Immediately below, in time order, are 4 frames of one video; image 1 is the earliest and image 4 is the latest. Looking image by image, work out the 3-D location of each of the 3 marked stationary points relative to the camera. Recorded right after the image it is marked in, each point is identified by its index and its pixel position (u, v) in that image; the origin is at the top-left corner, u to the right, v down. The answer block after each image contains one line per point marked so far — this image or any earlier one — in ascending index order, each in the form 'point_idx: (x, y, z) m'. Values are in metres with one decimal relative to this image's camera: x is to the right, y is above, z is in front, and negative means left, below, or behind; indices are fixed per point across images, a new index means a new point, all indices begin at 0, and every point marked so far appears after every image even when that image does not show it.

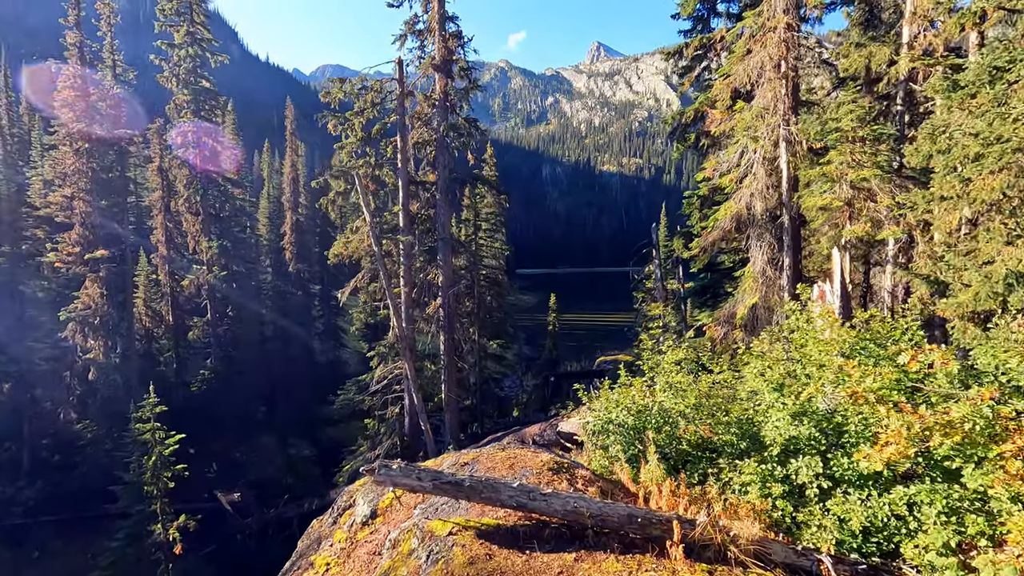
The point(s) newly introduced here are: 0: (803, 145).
0: (+6.1, +3.1, +11.3) m
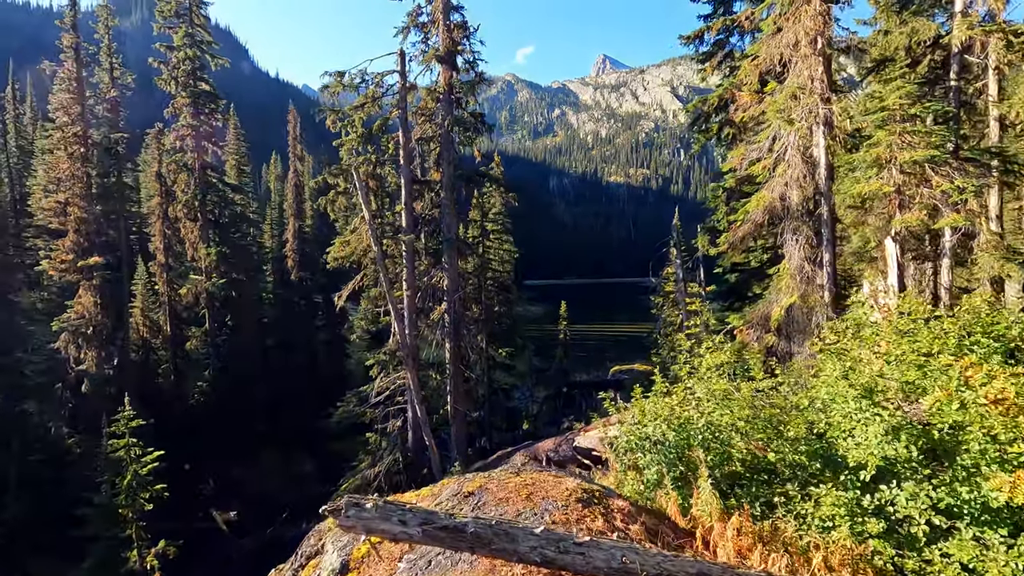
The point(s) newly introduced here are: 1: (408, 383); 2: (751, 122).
0: (+6.3, +3.1, +10.2) m
1: (-2.8, -2.6, +14.4) m
2: (+5.6, +3.9, +12.4) m
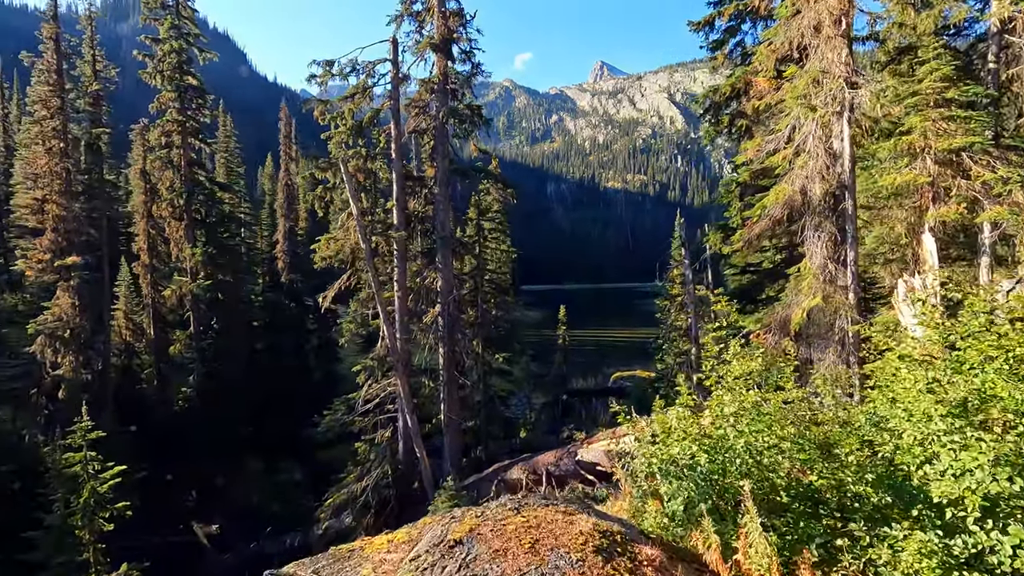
0: (+6.3, +3.1, +9.4) m
1: (-2.9, -2.6, +13.5) m
2: (+5.6, +3.8, +11.6) m
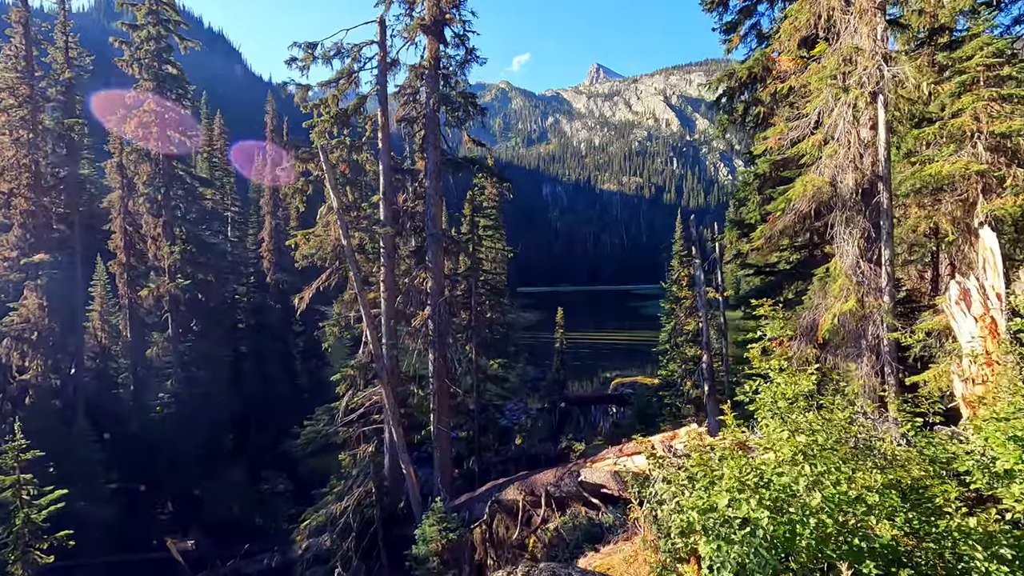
0: (+6.2, +3.1, +8.3) m
1: (-3.0, -2.6, +12.3) m
2: (+5.5, +3.8, +10.6) m
